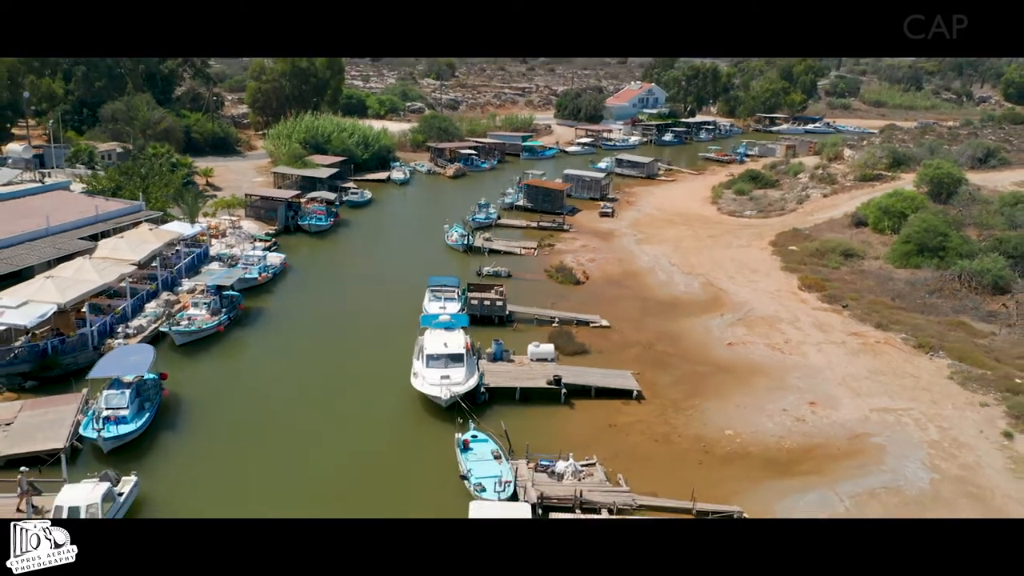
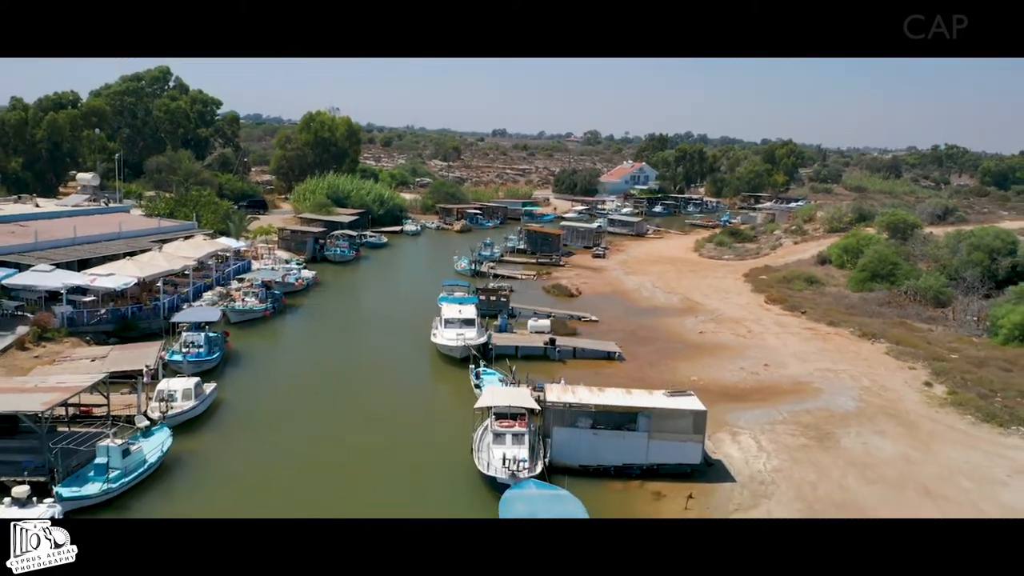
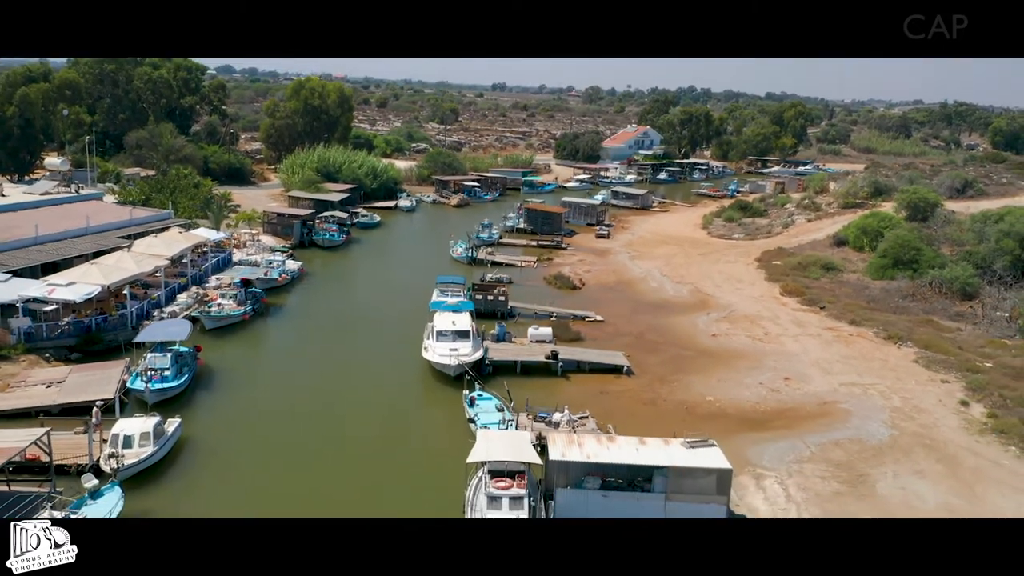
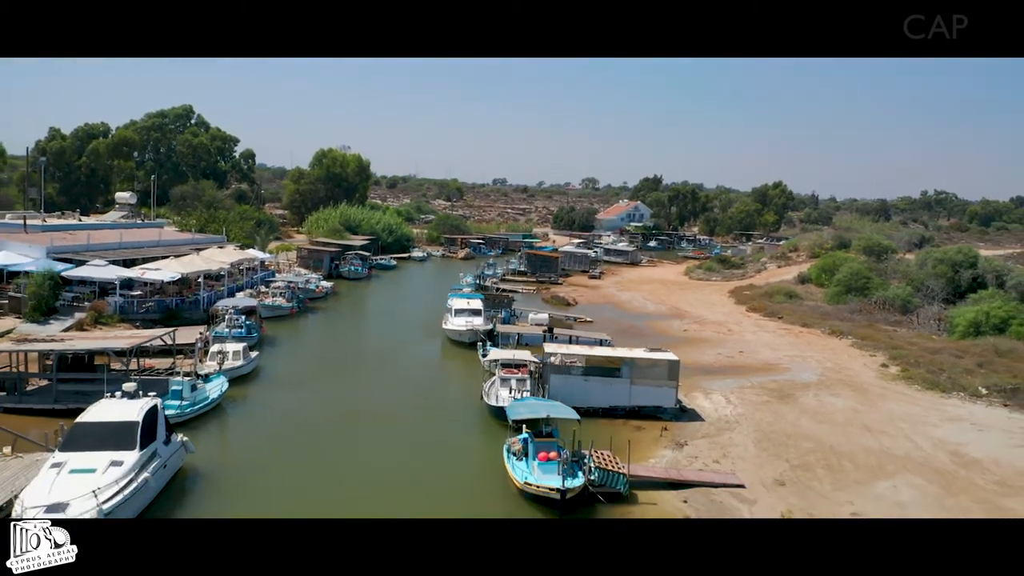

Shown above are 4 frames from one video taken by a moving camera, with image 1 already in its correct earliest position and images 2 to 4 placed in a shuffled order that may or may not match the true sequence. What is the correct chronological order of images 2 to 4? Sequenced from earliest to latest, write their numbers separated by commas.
3, 2, 4
